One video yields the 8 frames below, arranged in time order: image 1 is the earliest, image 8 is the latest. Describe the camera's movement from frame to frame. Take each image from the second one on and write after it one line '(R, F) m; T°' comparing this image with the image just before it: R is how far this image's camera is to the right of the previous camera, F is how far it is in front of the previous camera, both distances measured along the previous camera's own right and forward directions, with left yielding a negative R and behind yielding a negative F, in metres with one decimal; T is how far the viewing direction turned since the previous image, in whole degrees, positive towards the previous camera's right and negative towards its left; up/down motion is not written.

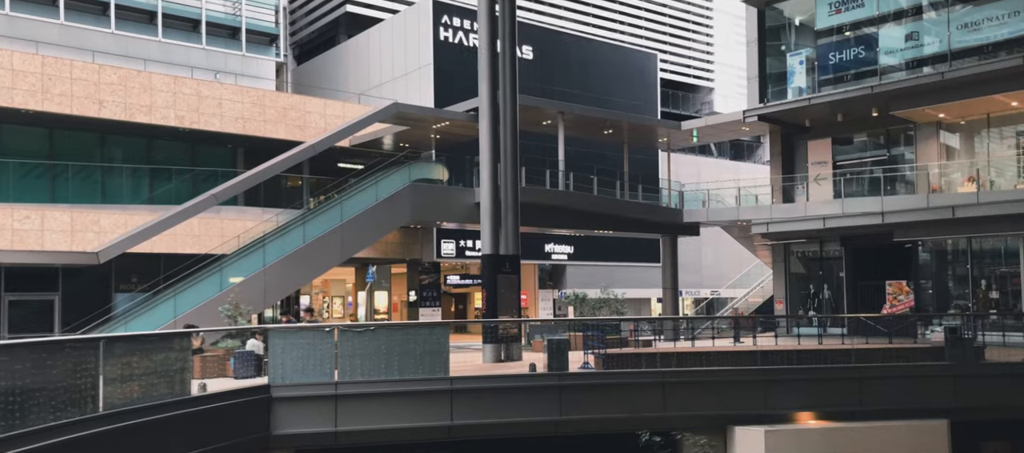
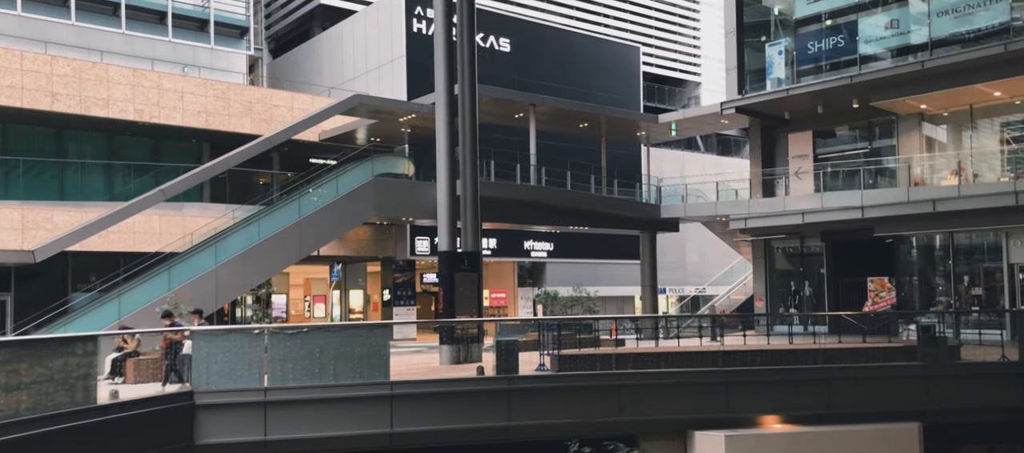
(+0.8, +0.9) m; 0°
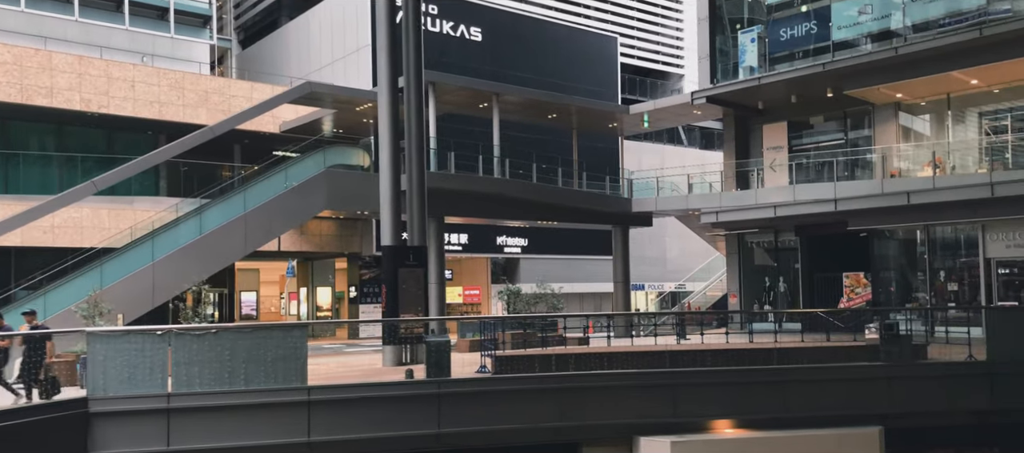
(+0.9, +1.0) m; 0°
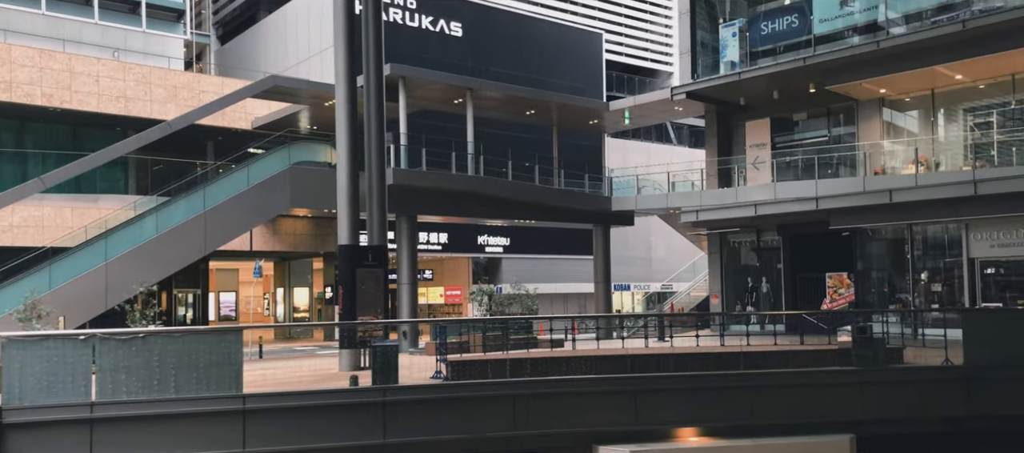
(+0.6, +0.7) m; 0°
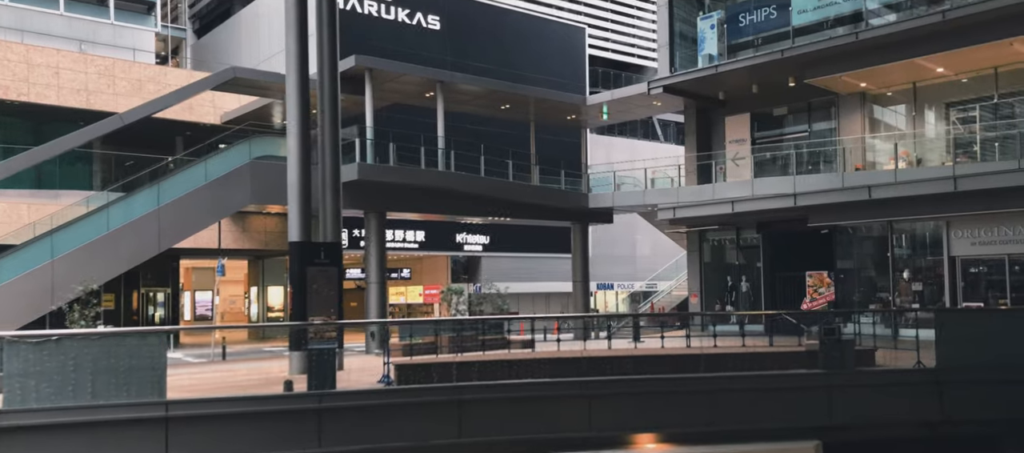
(+0.7, +0.7) m; 0°
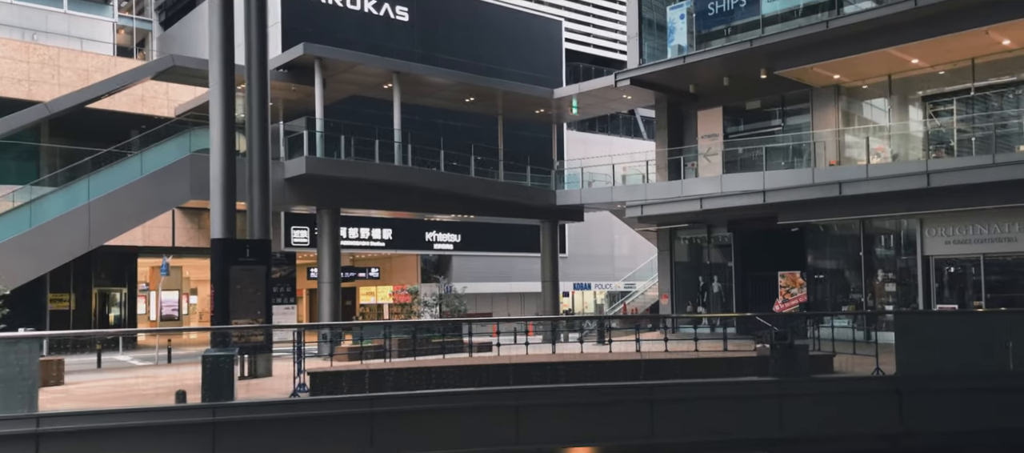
(+0.9, +1.1) m; 0°
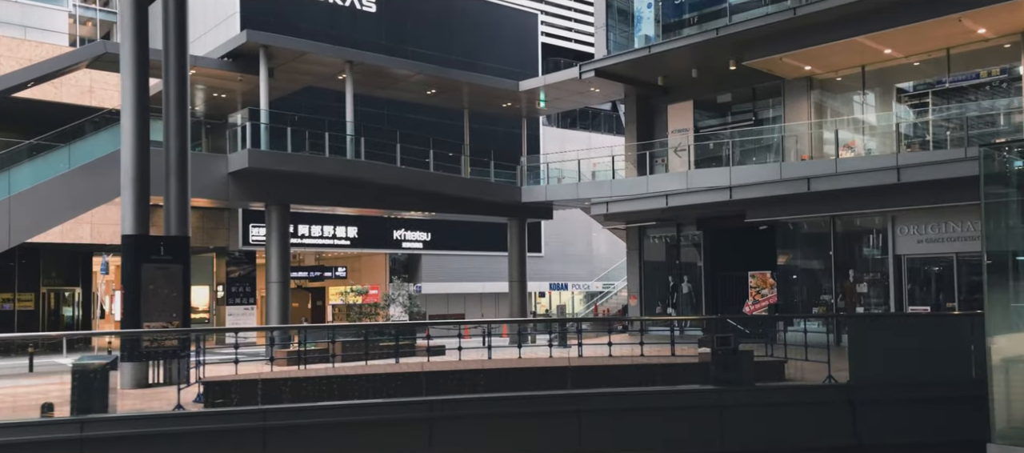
(+1.0, +1.1) m; 0°
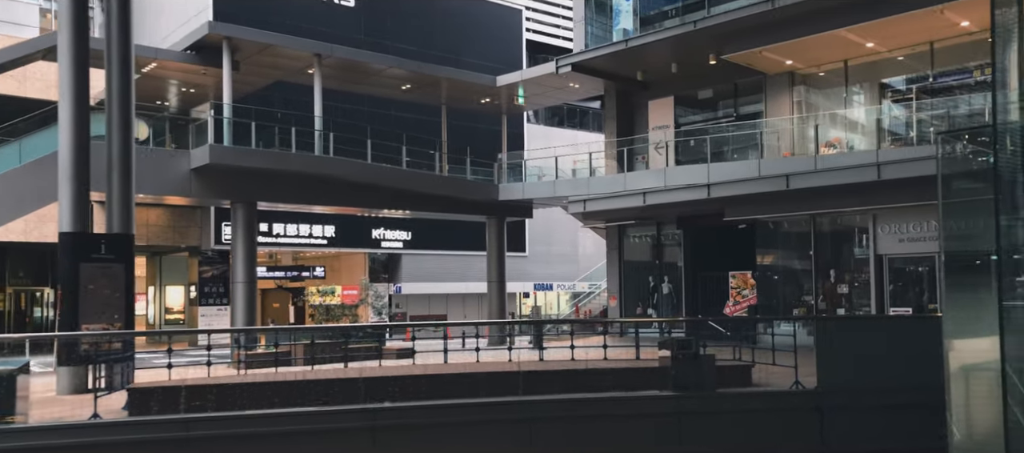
(+0.6, +0.7) m; 0°
